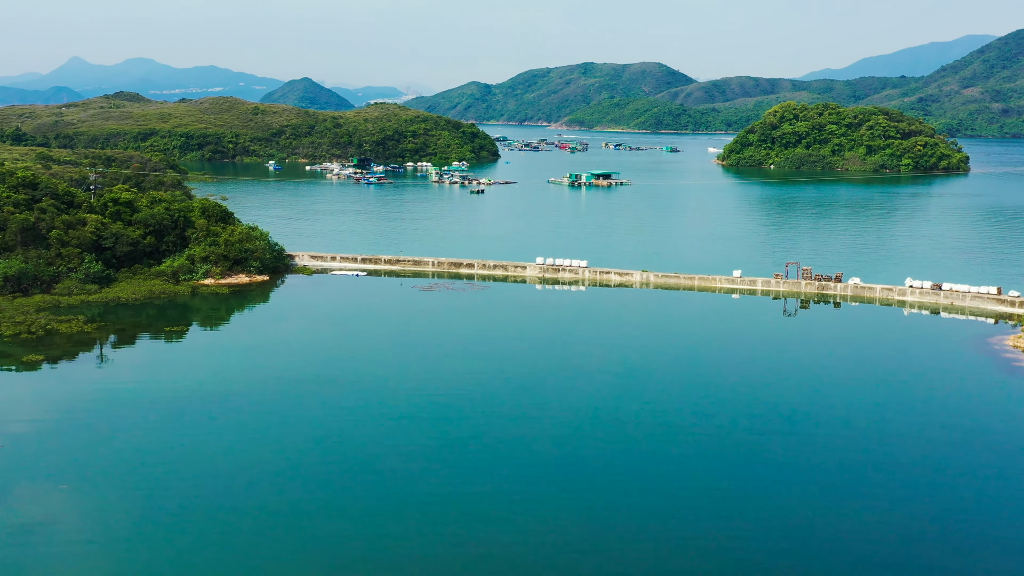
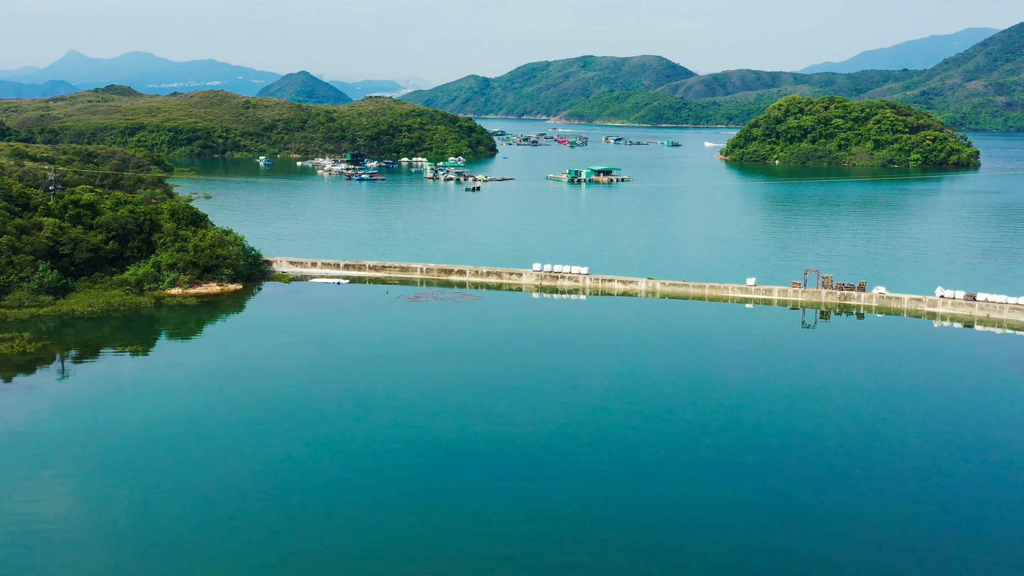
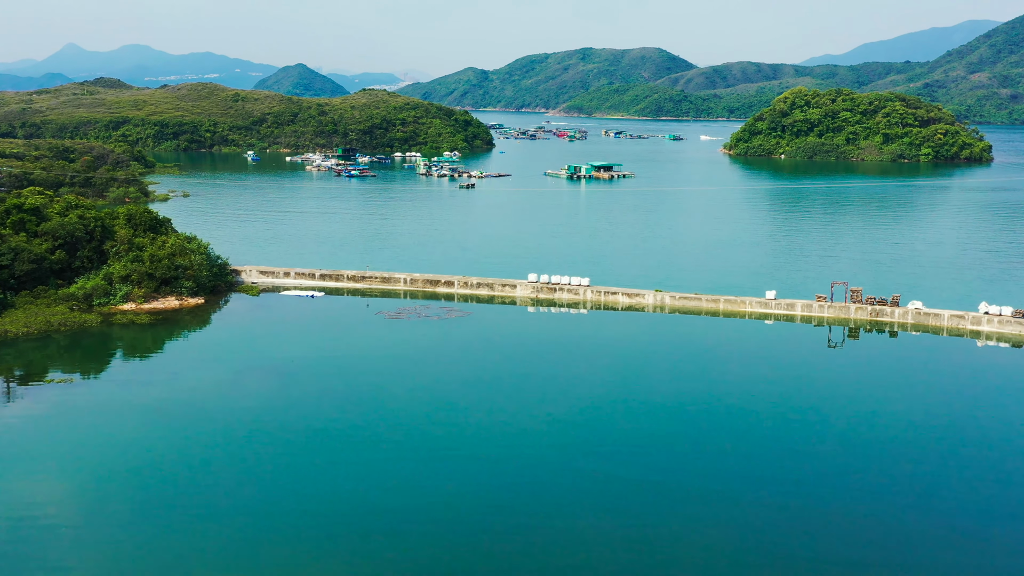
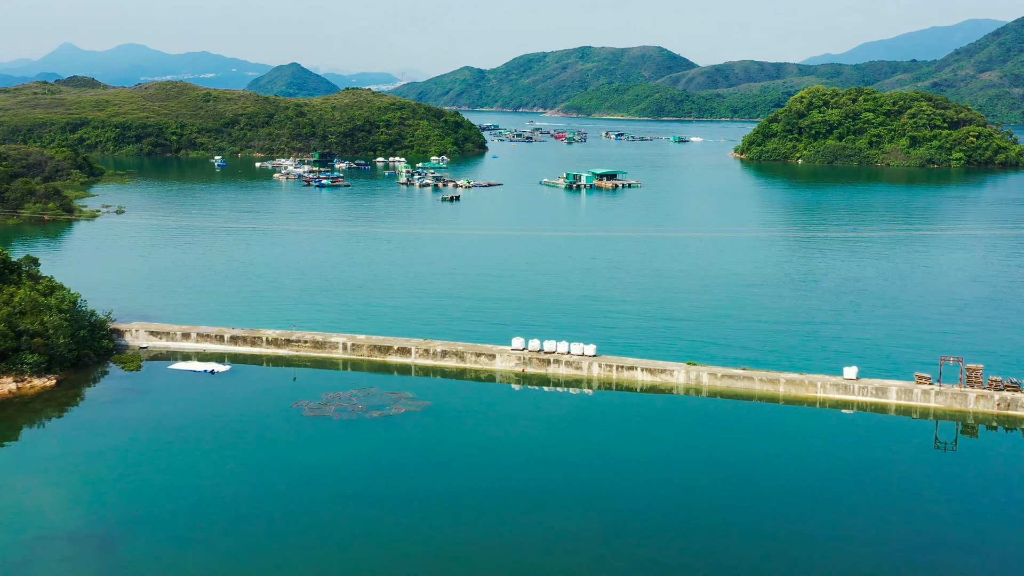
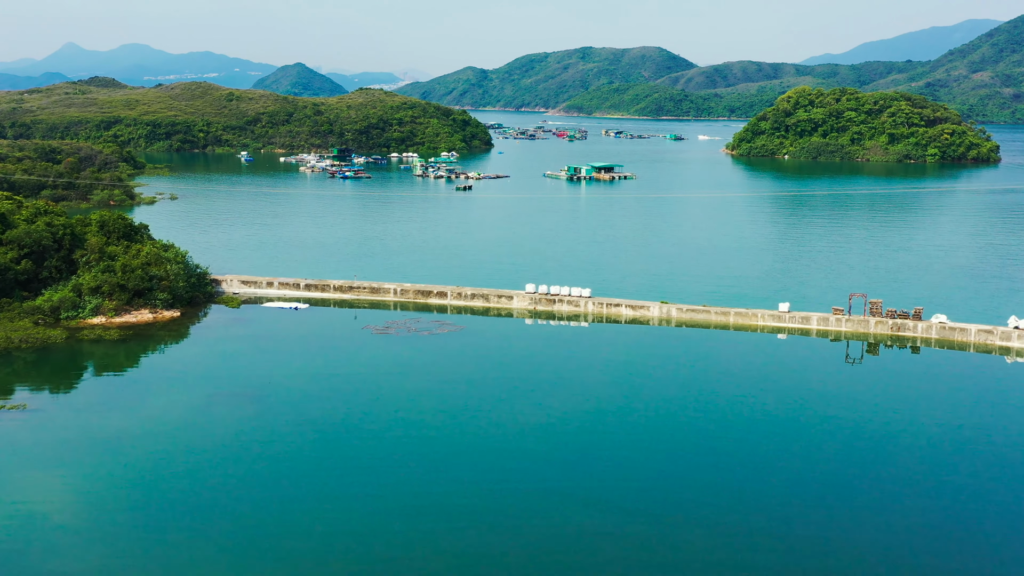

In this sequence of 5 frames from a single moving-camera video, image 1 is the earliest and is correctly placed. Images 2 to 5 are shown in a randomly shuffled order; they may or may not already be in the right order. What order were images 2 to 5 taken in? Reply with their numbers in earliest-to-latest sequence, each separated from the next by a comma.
2, 3, 5, 4
